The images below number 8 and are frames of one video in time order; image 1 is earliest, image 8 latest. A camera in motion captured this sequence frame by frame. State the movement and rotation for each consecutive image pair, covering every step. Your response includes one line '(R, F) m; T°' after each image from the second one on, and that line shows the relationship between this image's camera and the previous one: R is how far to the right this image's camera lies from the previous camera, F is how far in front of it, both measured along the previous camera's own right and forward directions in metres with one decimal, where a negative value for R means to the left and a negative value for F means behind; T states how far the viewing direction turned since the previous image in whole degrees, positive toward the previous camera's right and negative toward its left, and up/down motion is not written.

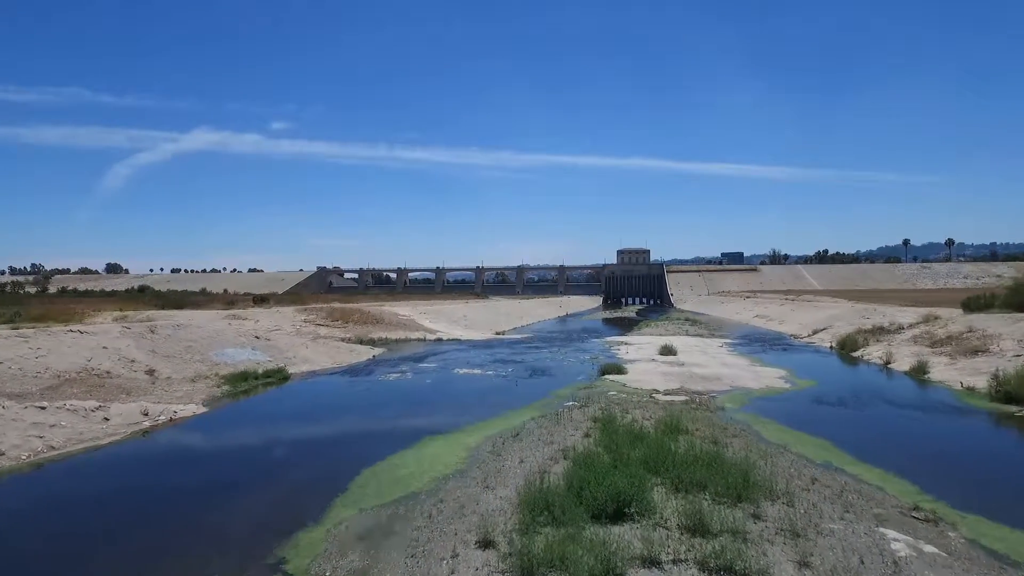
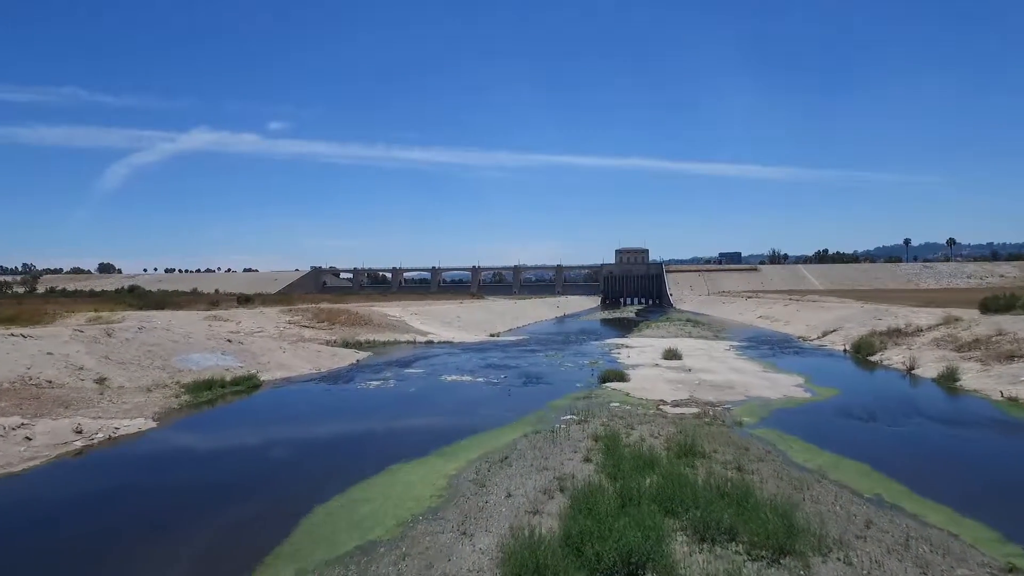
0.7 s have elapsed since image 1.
(+0.2, +1.9) m; 0°
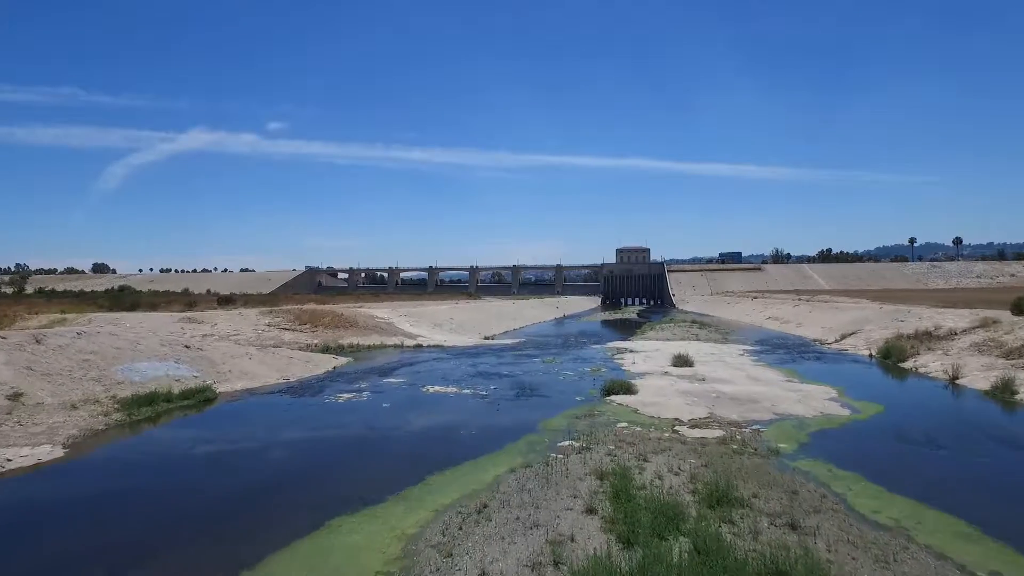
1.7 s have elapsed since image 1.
(+0.3, +2.6) m; 0°
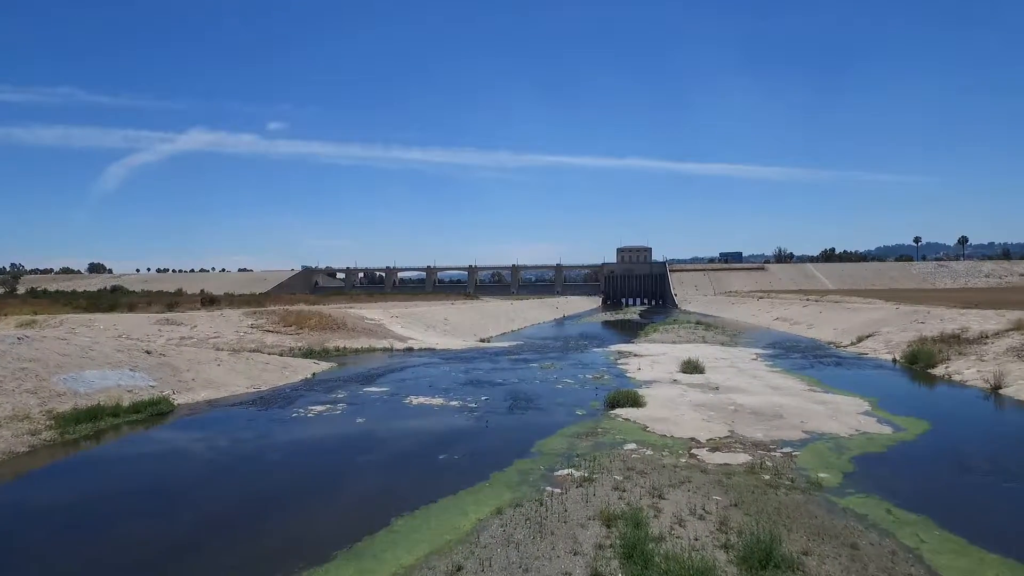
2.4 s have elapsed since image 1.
(+0.2, +2.0) m; 0°
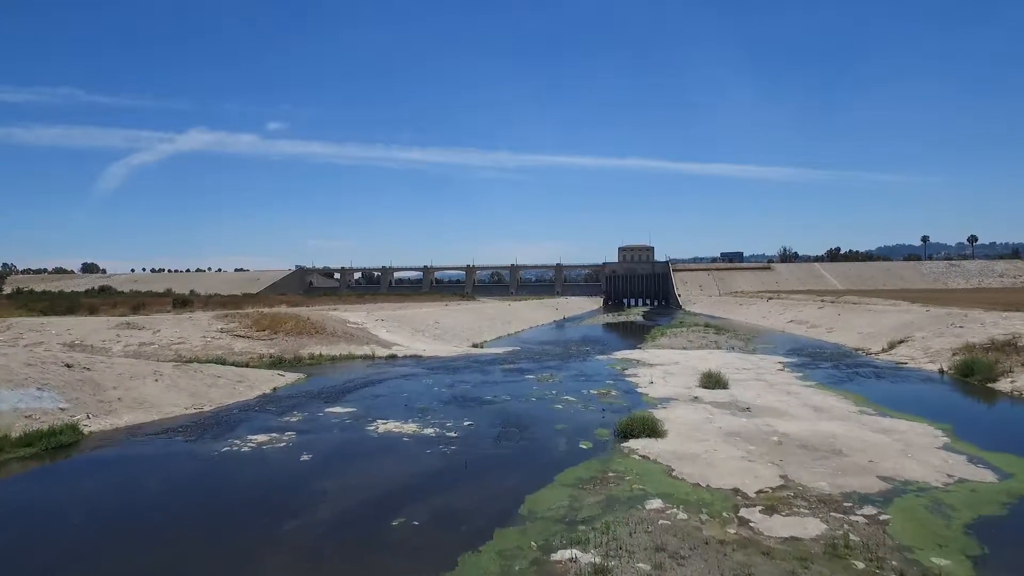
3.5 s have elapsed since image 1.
(+0.3, +3.2) m; 0°
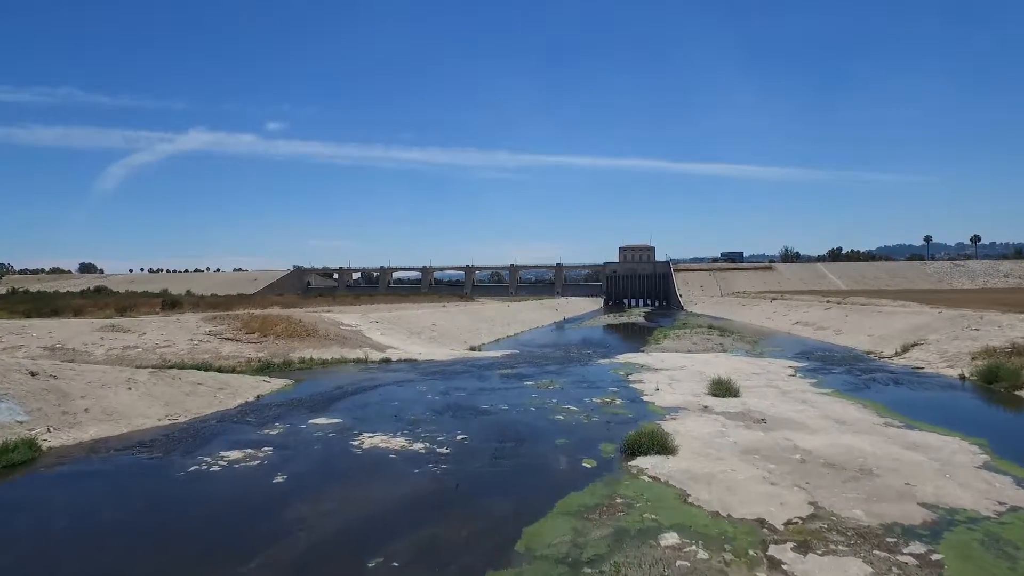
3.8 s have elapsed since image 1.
(+0.1, +1.1) m; 0°
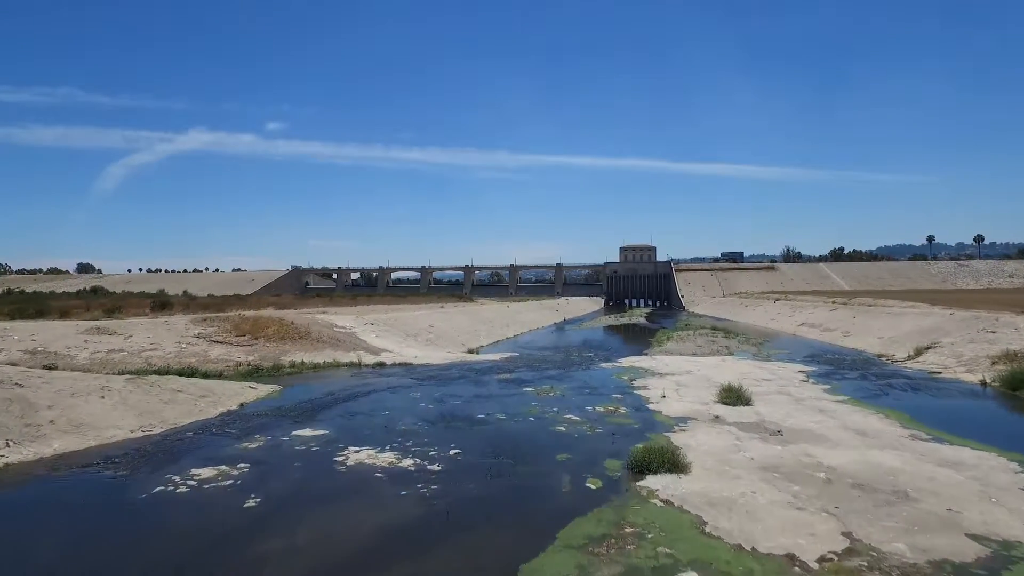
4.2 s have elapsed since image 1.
(0.0, +1.0) m; 0°
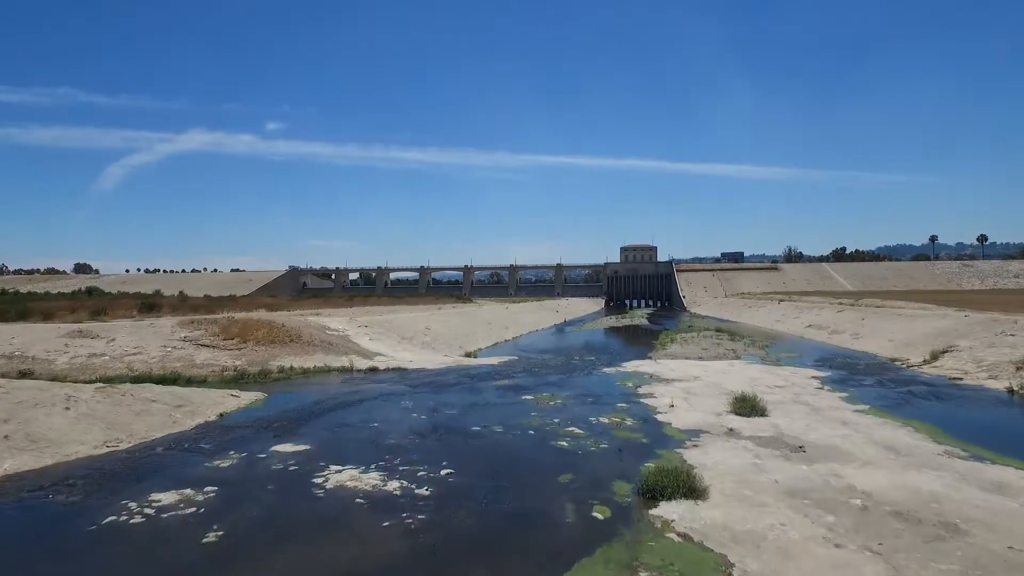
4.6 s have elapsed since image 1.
(0.0, +1.2) m; 0°
